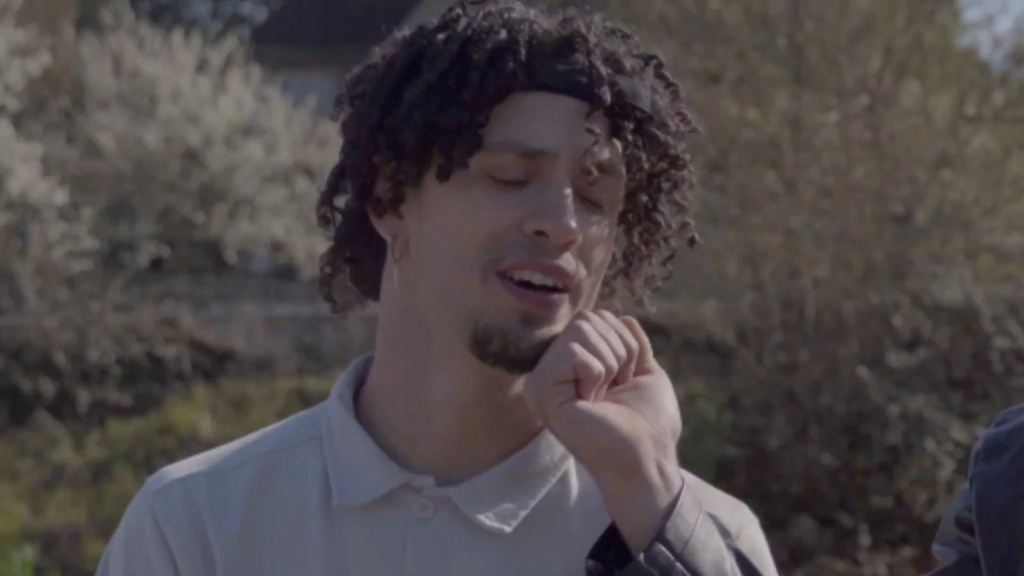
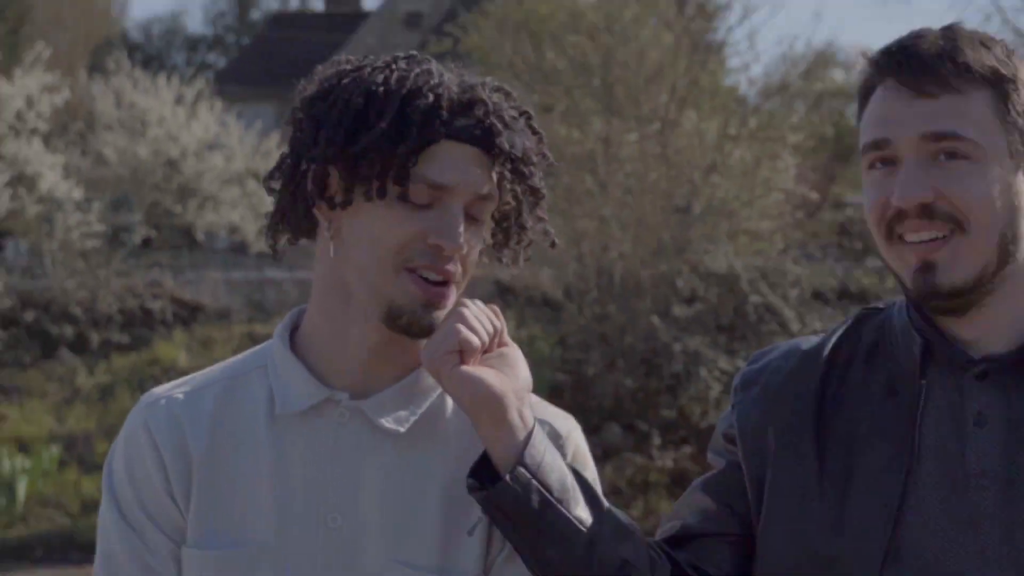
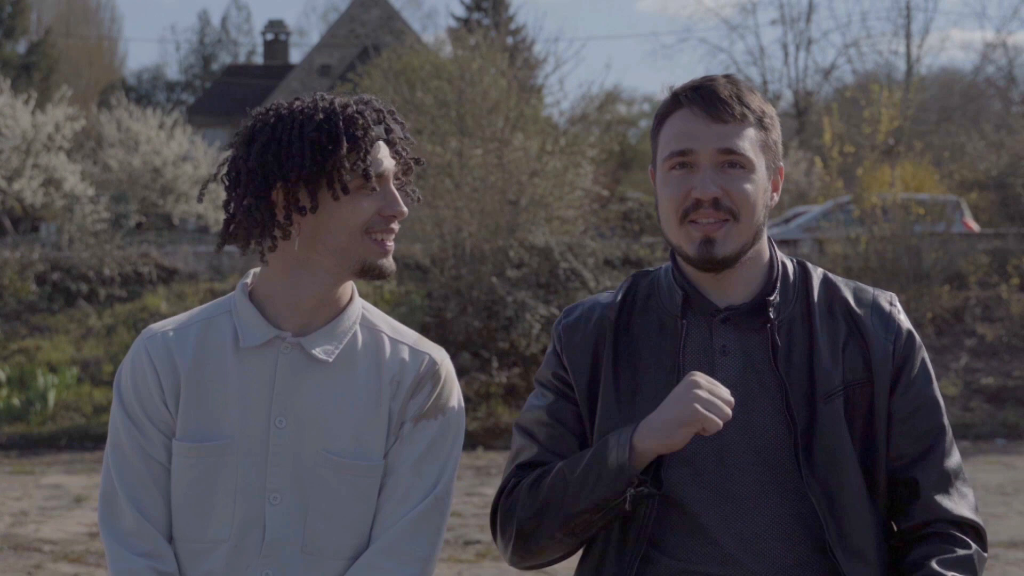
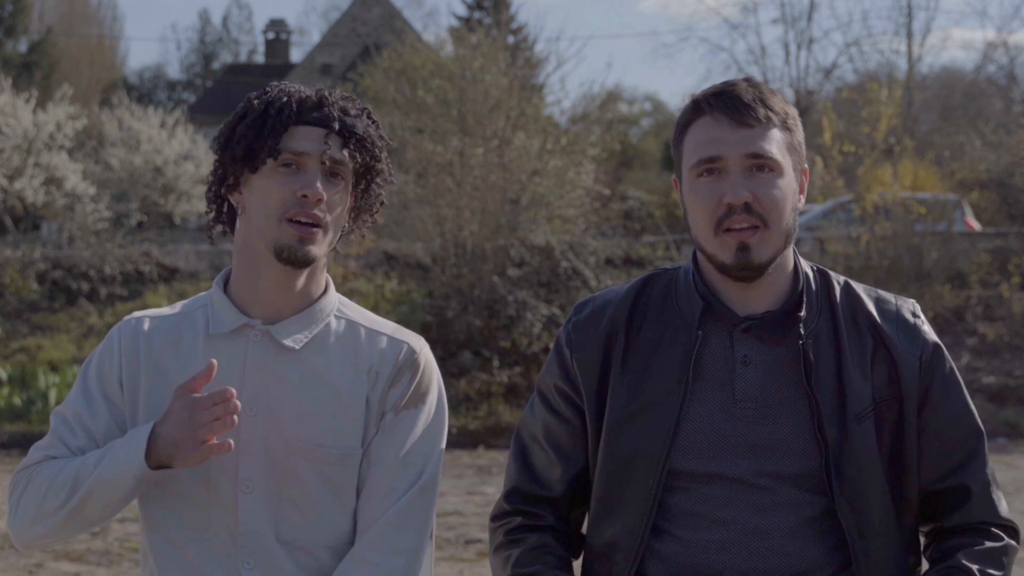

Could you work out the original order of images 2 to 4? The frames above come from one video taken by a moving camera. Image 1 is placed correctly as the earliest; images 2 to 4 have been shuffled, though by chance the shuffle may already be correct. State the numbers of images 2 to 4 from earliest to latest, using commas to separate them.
2, 3, 4
